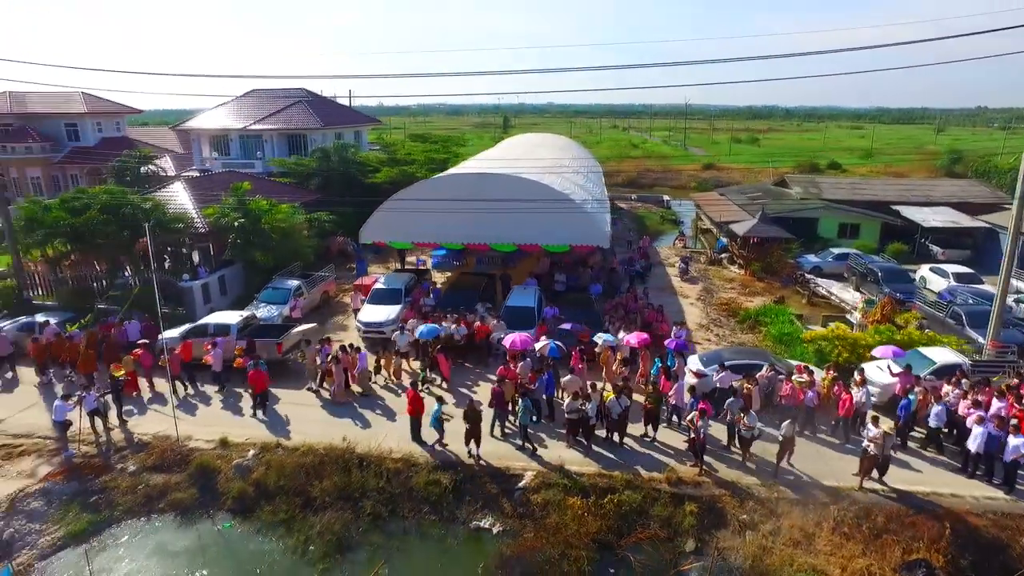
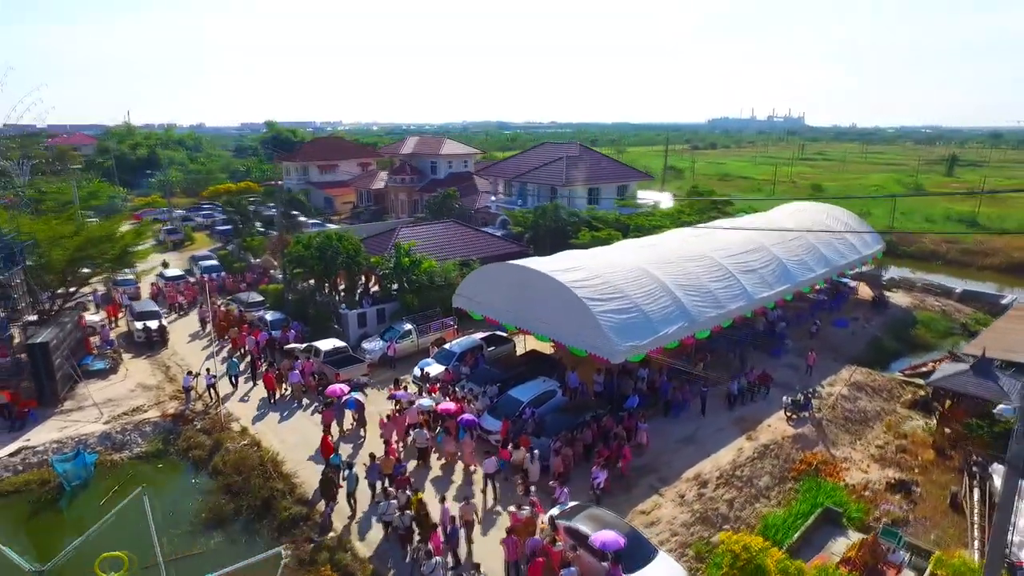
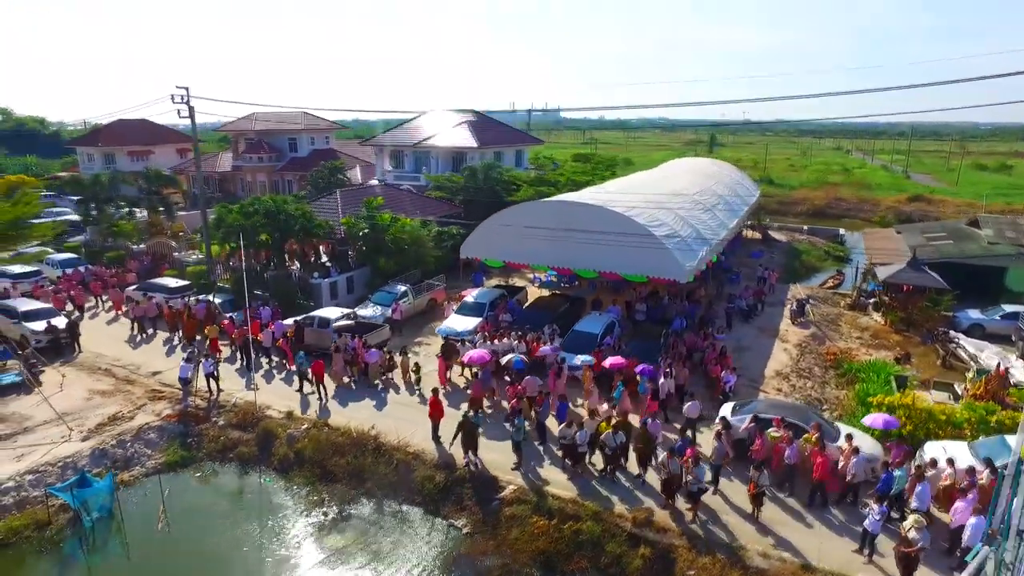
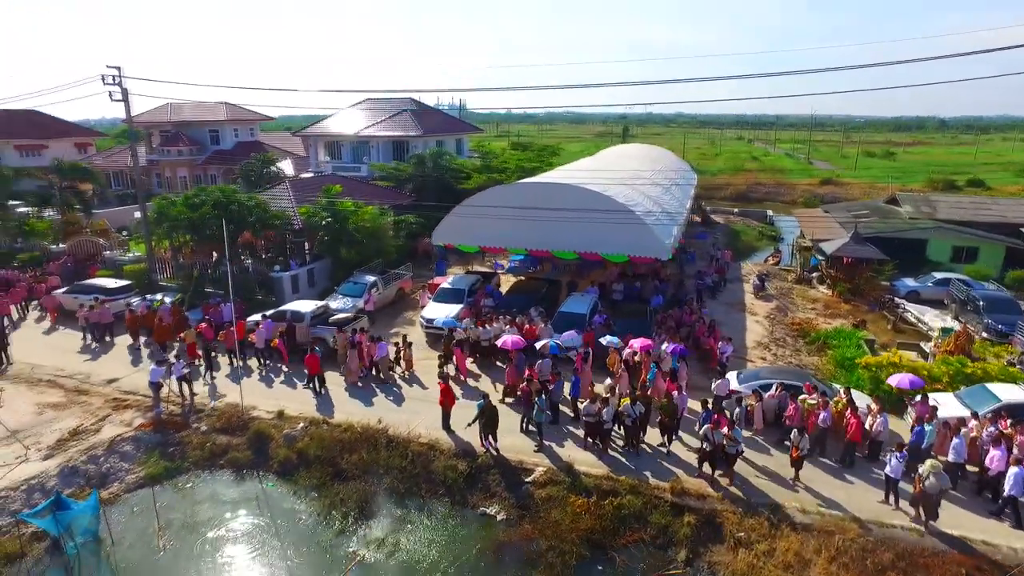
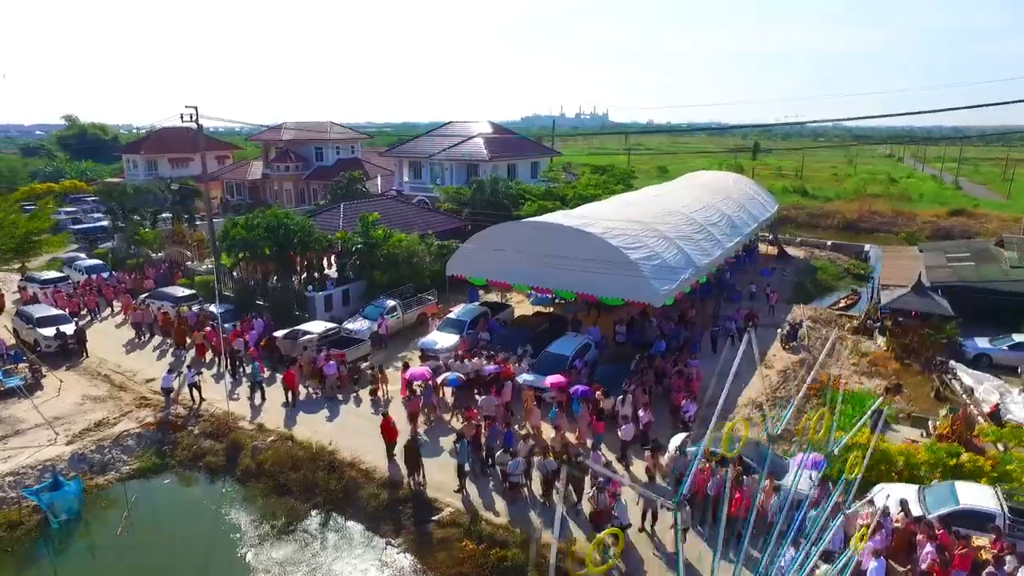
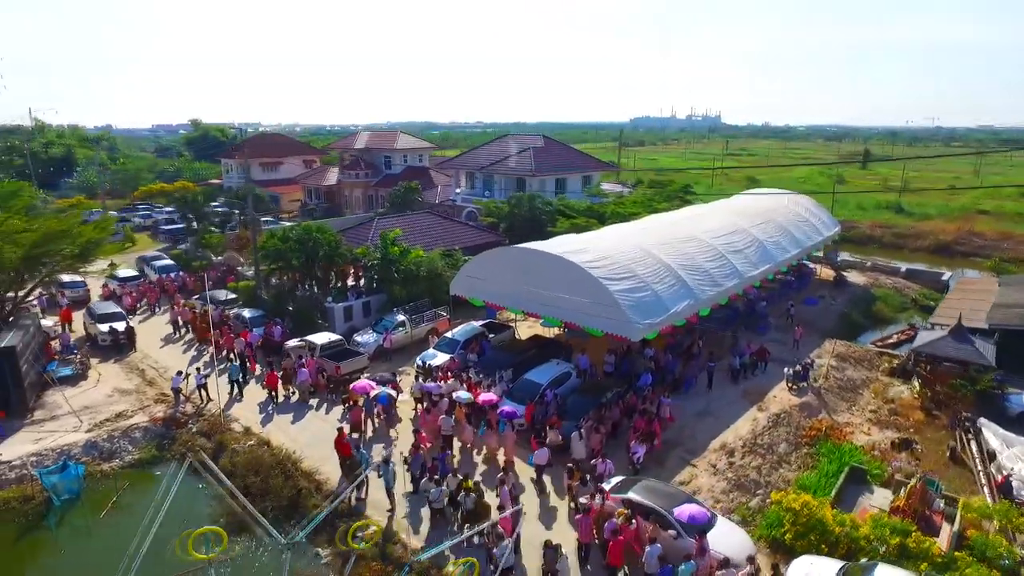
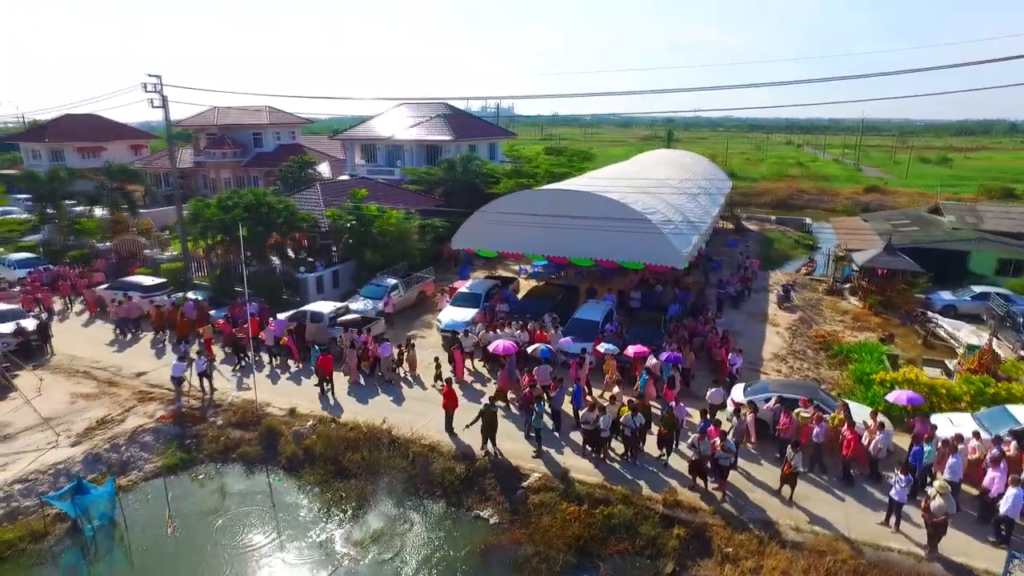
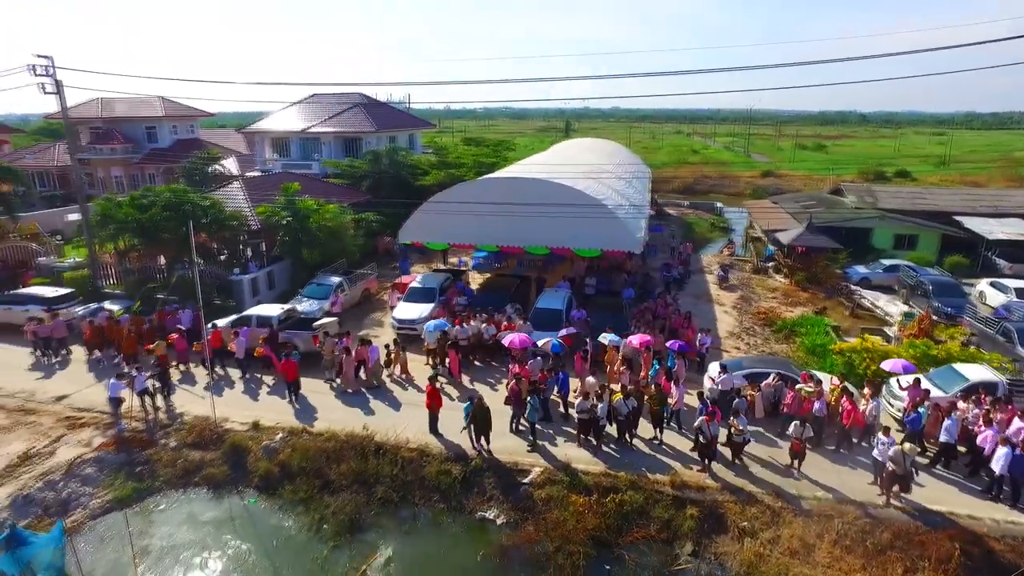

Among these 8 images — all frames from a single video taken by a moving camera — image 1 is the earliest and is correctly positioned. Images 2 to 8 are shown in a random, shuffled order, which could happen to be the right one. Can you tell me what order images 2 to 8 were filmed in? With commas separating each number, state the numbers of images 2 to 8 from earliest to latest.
8, 4, 7, 3, 5, 6, 2
